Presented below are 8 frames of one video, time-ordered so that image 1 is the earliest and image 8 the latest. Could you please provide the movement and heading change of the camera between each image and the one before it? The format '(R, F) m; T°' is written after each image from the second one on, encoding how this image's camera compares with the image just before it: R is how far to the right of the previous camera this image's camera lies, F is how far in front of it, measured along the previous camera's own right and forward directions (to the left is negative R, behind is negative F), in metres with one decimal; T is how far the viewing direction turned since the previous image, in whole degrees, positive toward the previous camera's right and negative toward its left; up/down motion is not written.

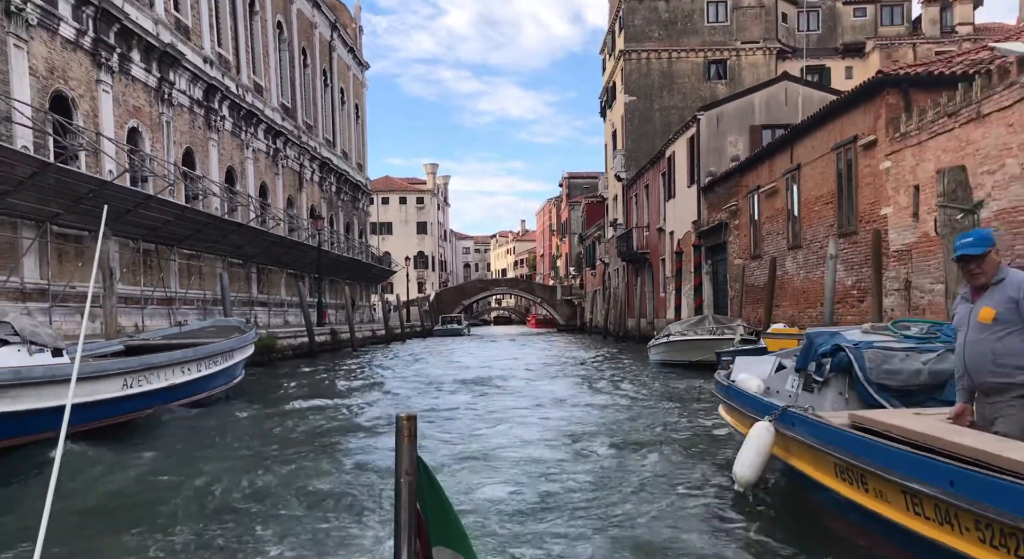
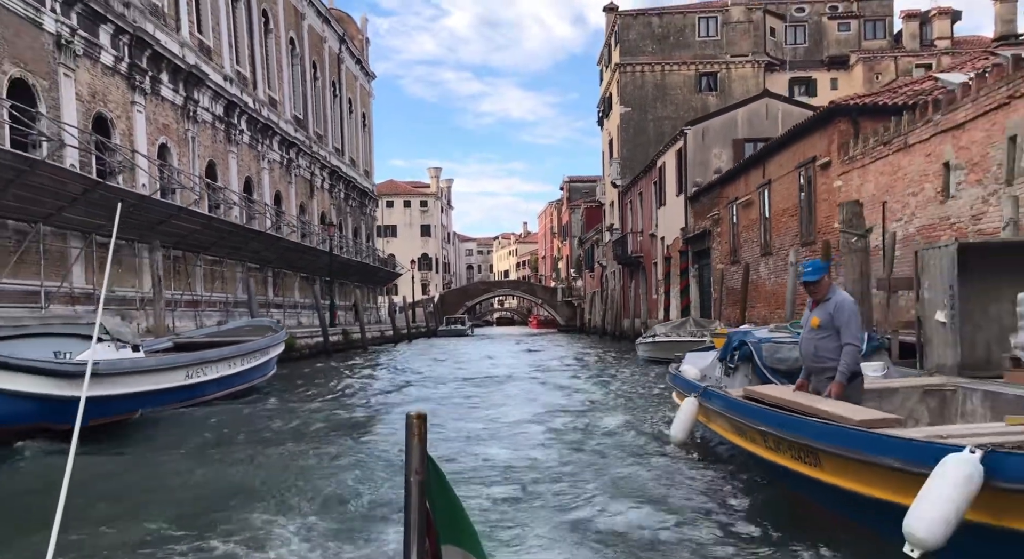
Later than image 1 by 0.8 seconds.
(+0.1, -1.8) m; 0°
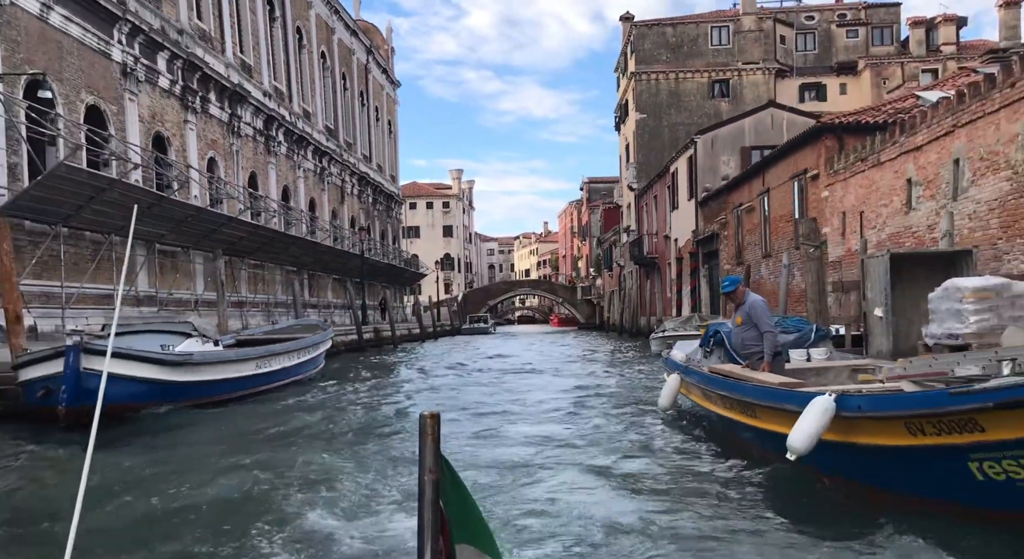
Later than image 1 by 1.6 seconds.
(0.0, -1.8) m; -1°
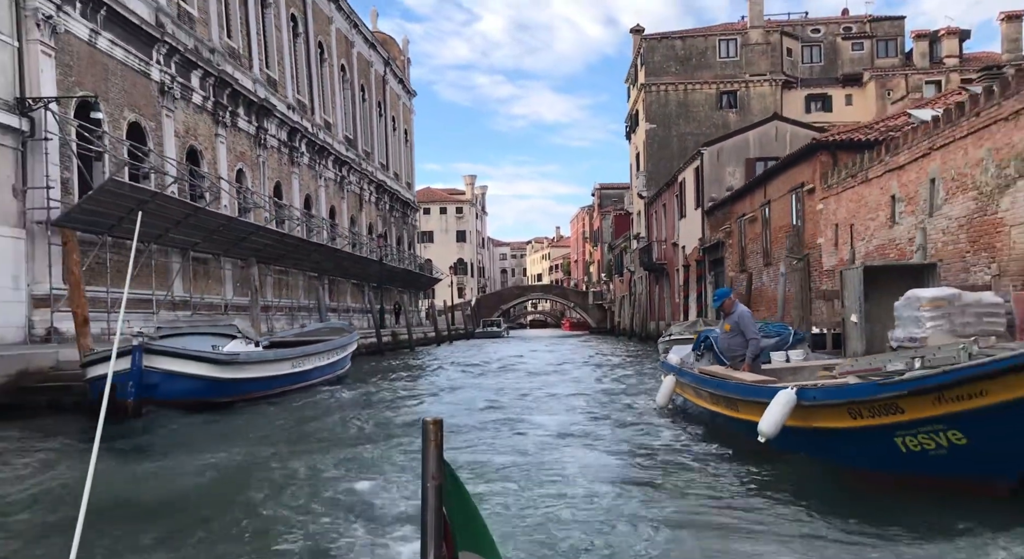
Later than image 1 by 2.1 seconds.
(0.0, -1.1) m; -1°
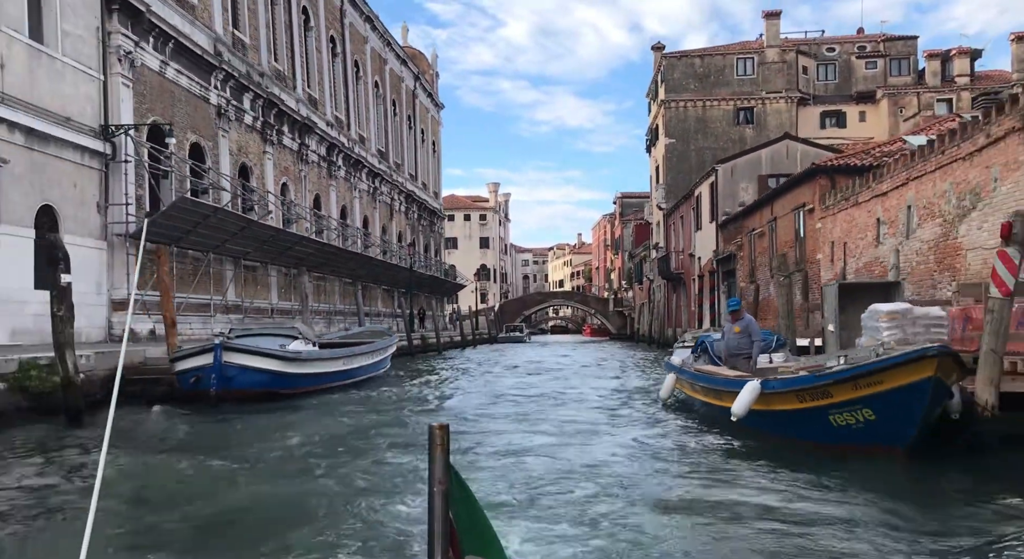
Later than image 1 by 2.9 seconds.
(-0.1, -1.8) m; -1°
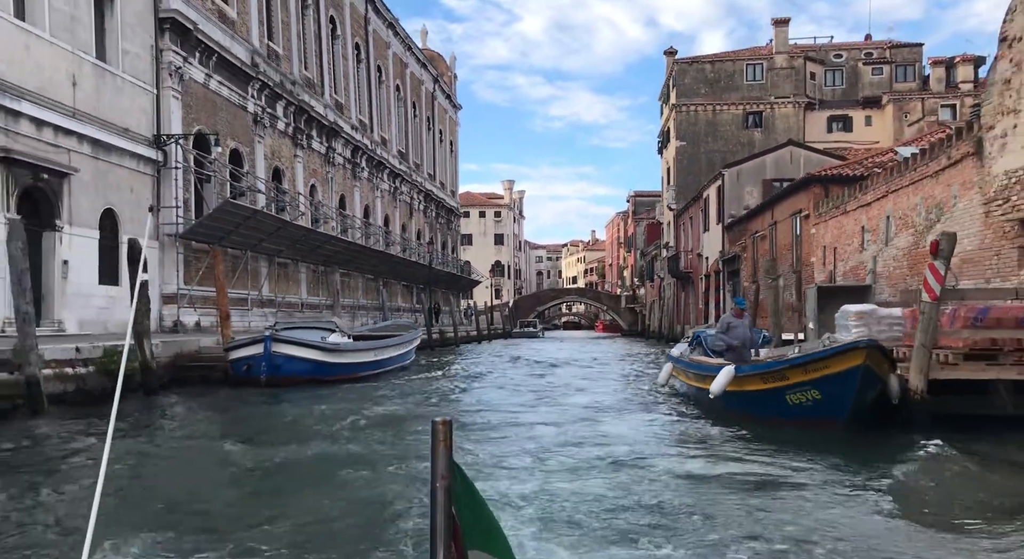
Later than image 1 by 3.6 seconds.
(-0.1, -1.6) m; -1°
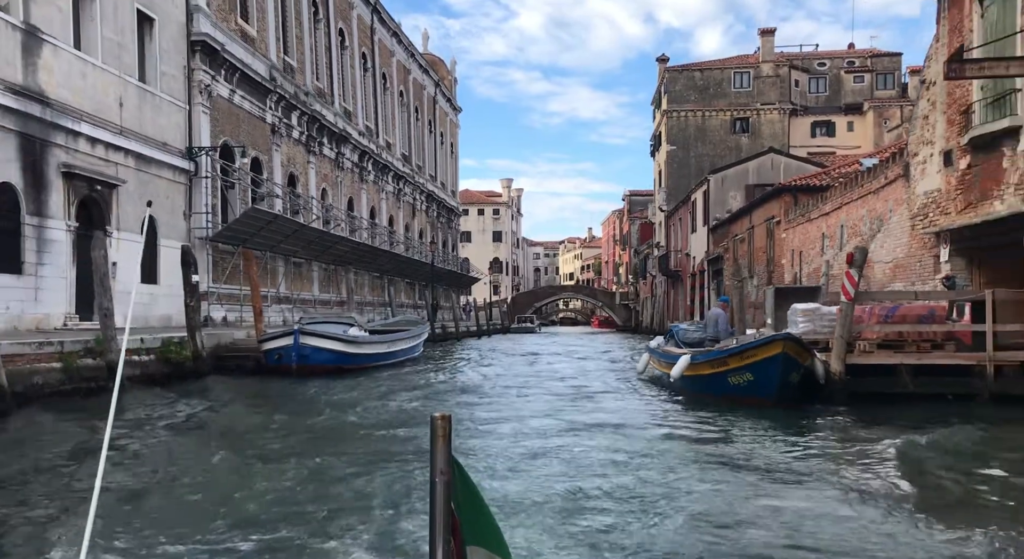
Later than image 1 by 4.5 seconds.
(0.0, -2.1) m; 0°
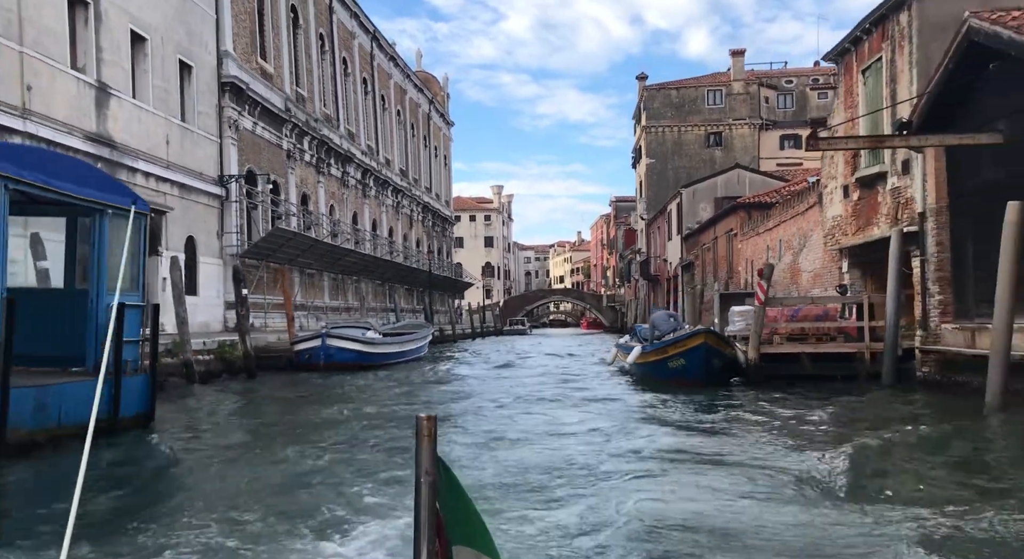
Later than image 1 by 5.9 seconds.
(0.0, -3.2) m; +1°
